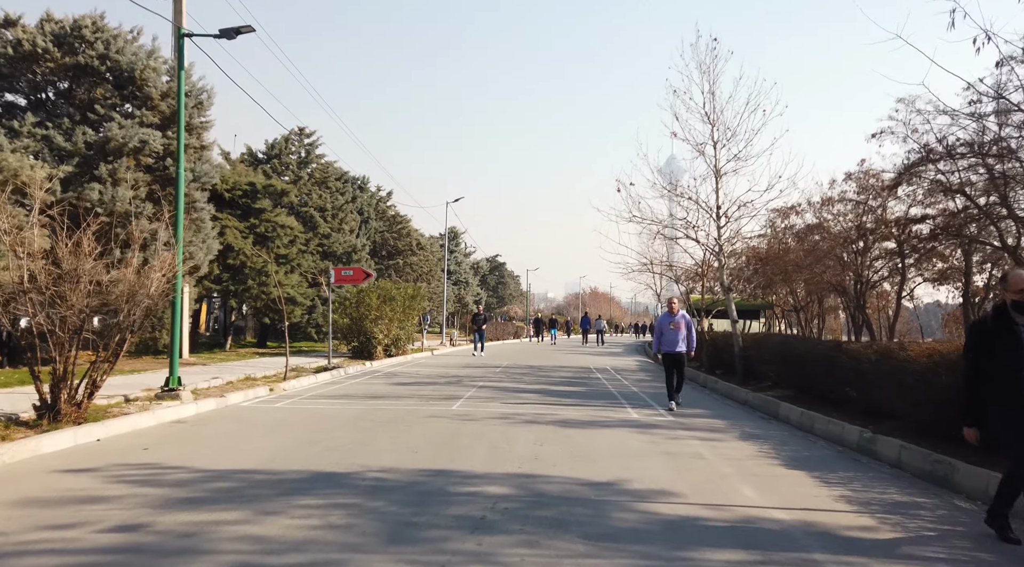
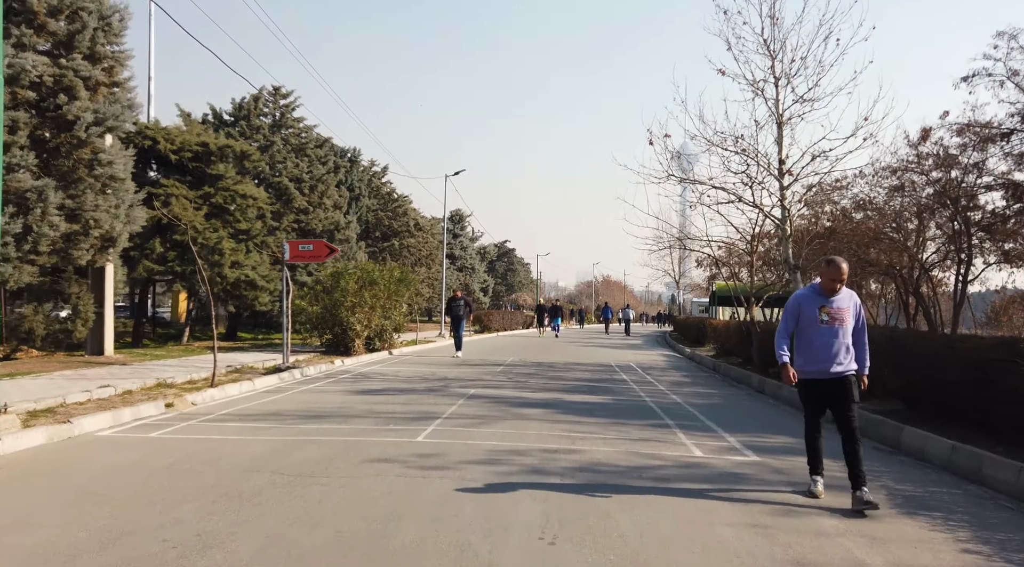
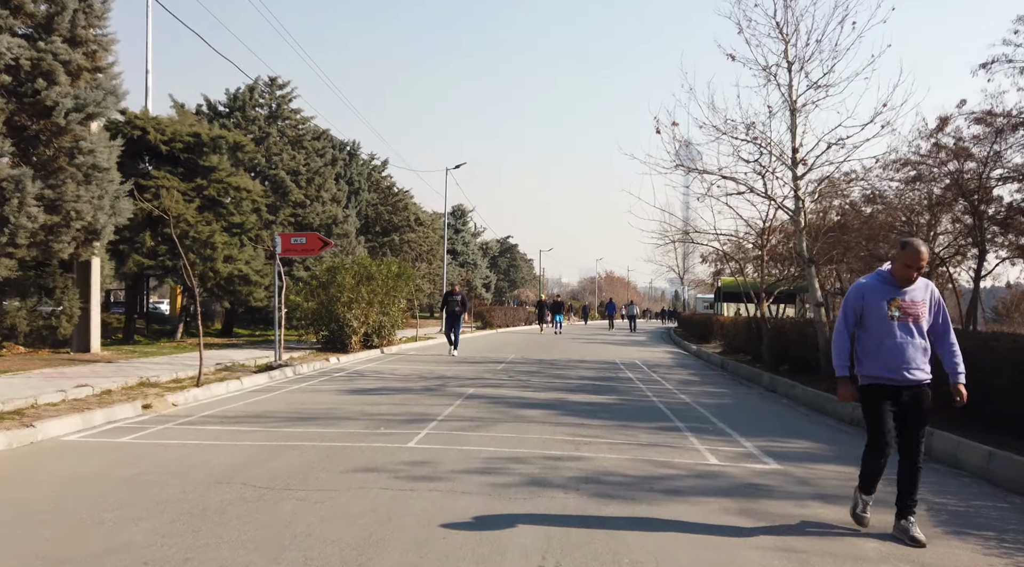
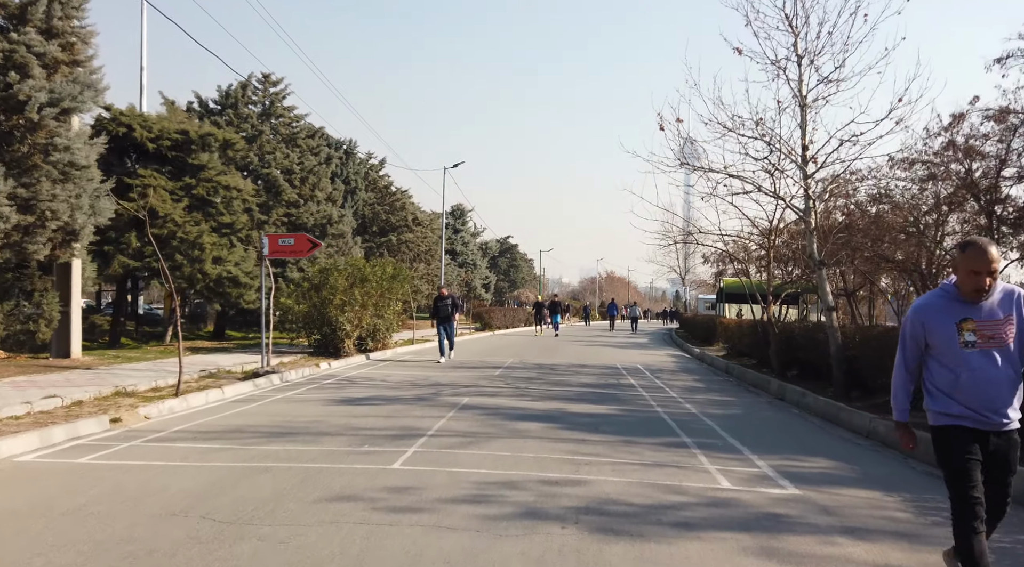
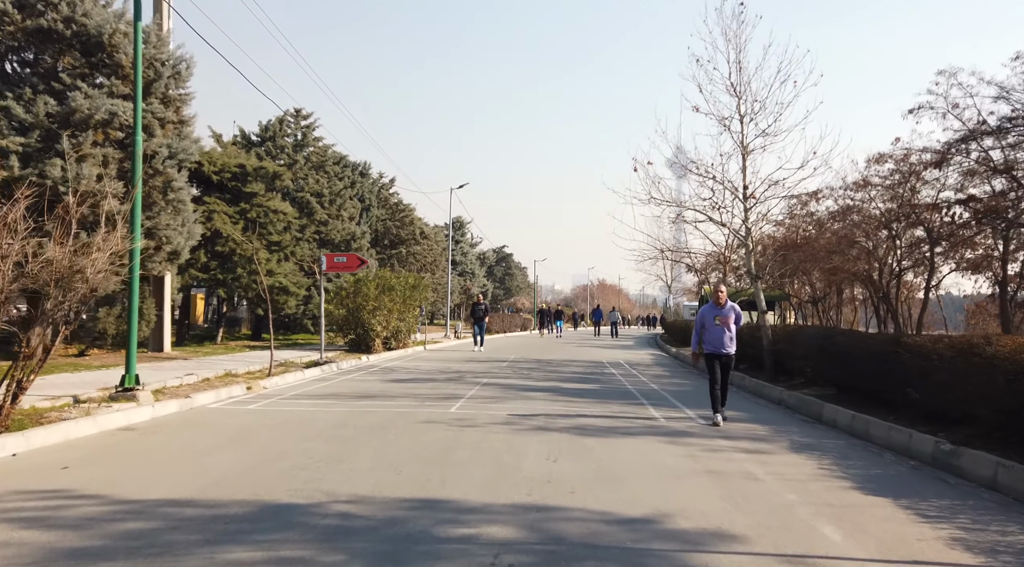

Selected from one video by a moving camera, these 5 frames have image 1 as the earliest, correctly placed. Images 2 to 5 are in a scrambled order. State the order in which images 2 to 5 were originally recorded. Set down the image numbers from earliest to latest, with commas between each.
5, 2, 3, 4
